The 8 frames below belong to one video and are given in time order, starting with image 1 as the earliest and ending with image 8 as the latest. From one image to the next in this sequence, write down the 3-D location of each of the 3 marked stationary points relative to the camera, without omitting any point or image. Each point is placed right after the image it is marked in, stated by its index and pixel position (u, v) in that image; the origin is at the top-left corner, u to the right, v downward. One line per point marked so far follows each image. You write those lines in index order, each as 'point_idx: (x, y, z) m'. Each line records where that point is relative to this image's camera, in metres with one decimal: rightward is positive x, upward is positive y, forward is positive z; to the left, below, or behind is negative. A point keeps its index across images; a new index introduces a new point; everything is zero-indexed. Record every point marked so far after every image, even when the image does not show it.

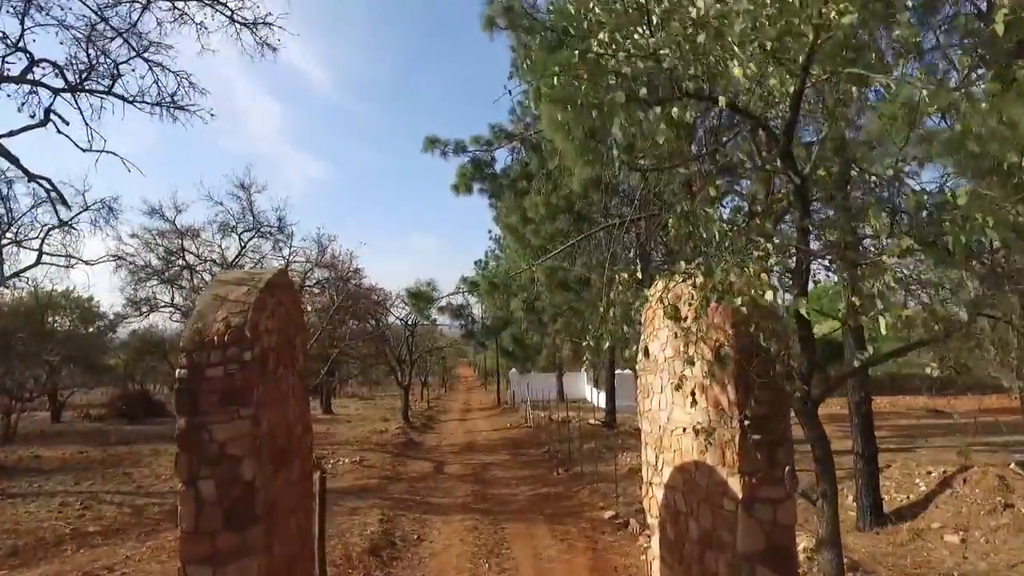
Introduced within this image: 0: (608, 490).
0: (+1.2, -2.5, +8.9) m
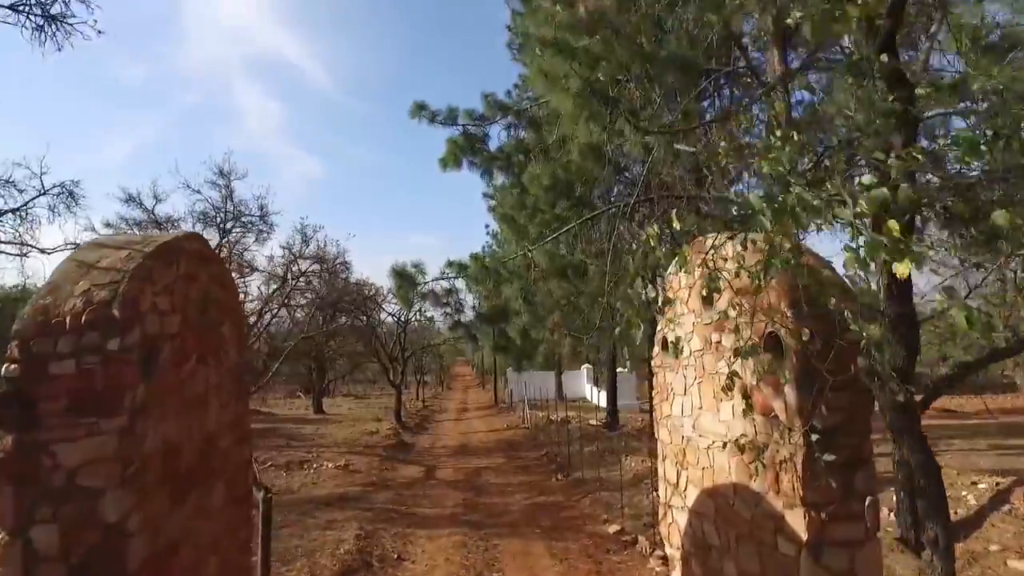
0: (+1.2, -2.4, +8.1) m
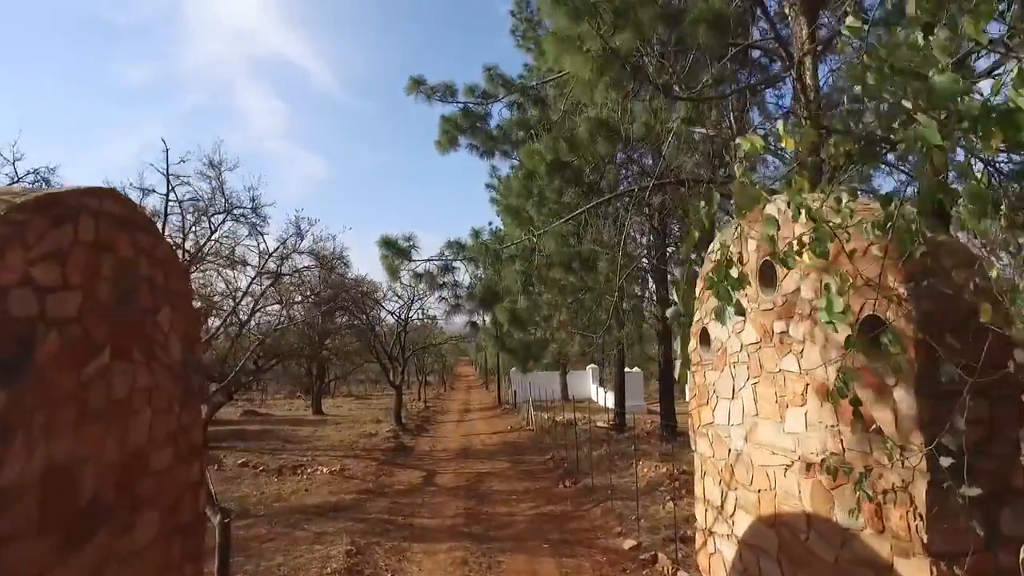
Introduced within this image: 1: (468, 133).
0: (+1.2, -2.3, +7.5) m
1: (-0.5, +1.8, +8.6) m
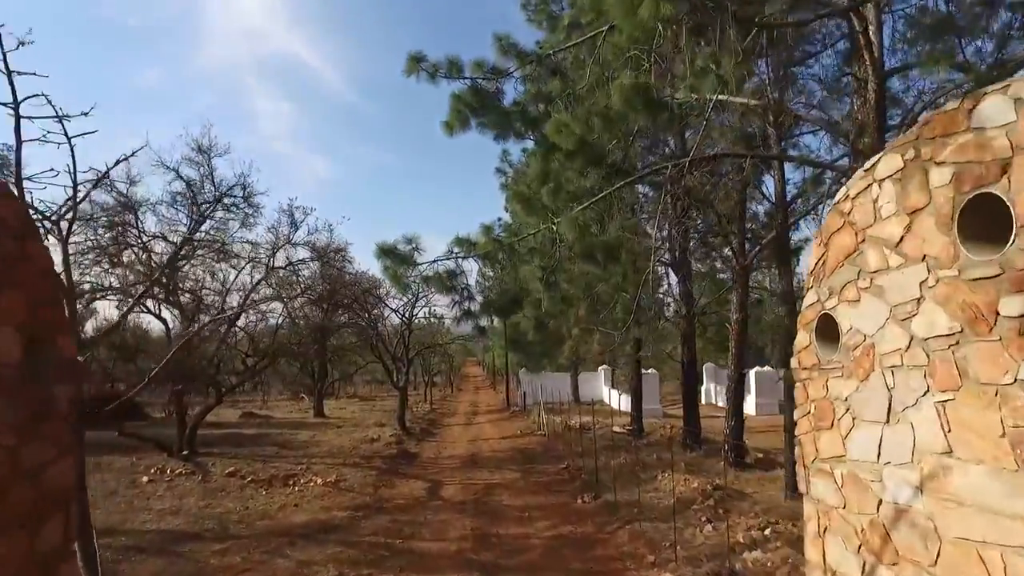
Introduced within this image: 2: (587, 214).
0: (+1.3, -2.2, +6.6) m
1: (-0.4, +1.9, +7.7) m
2: (+0.7, +0.7, +7.0) m
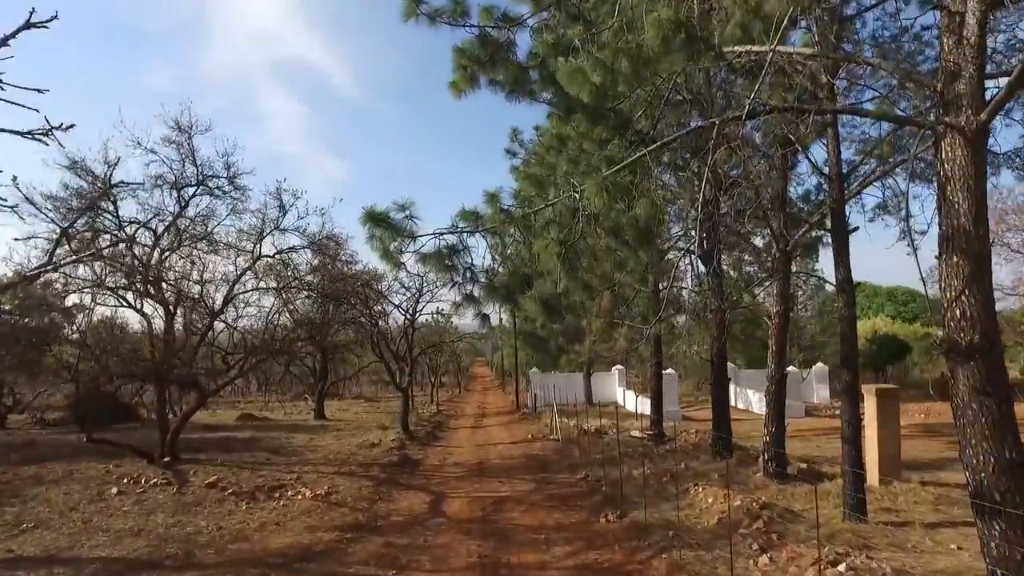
0: (+1.4, -2.1, +5.4) m
1: (-0.2, +2.1, +6.6) m
2: (+0.8, +0.9, +5.9) m
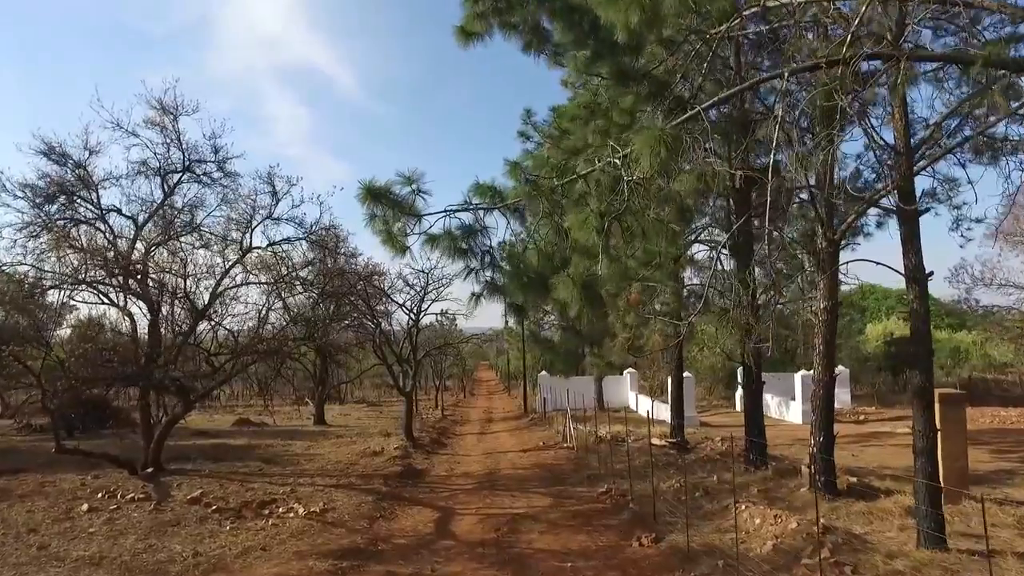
0: (+1.6, -2.0, +4.5) m
1: (-0.1, +2.2, +5.6) m
2: (+1.0, +1.0, +4.9) m
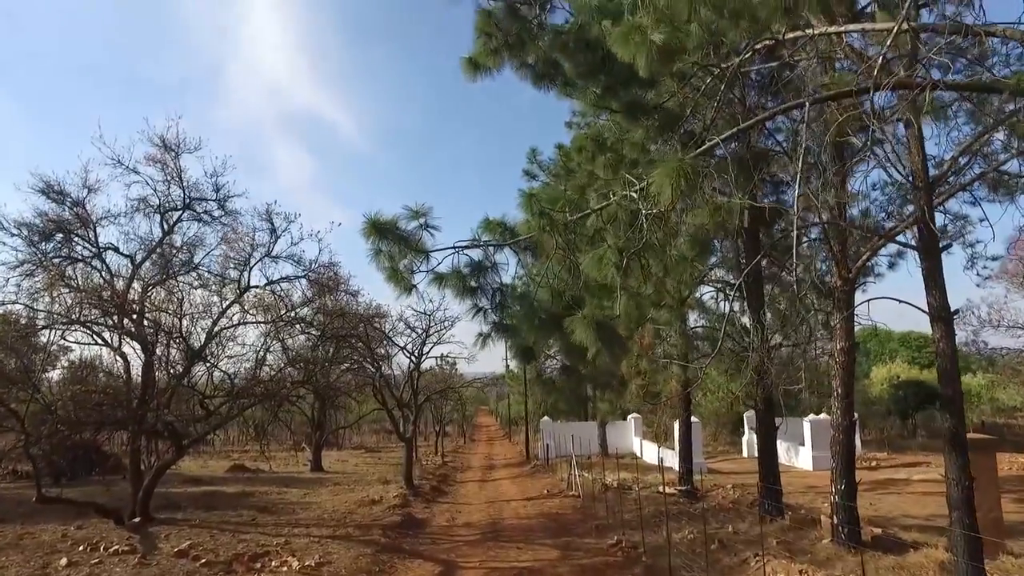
0: (+1.7, -2.2, +4.1) m
1: (0.0, +1.9, +5.5) m
2: (+1.1, +0.7, +4.7) m
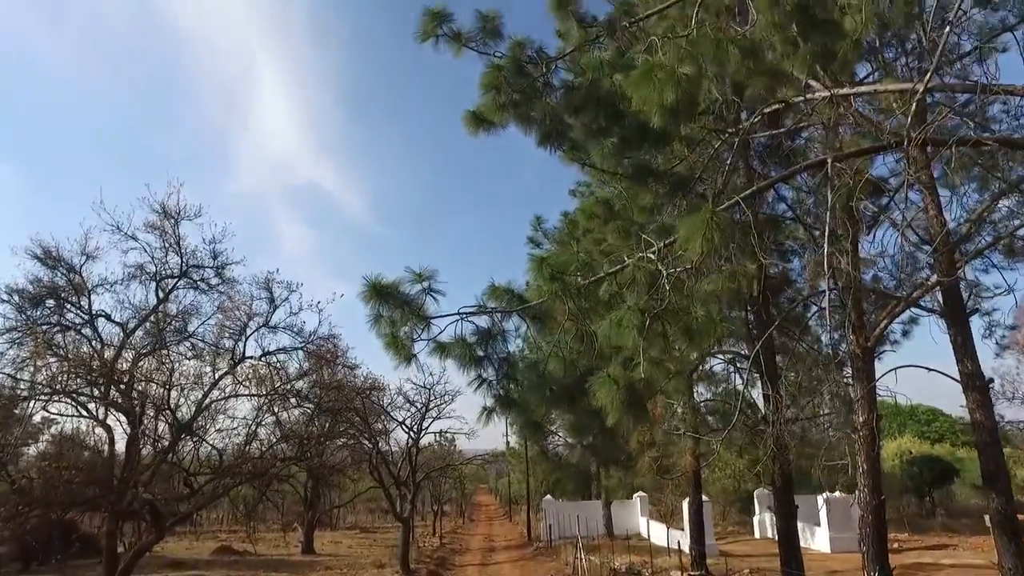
0: (+1.7, -2.5, +3.5) m
1: (+0.1, +1.4, +5.3) m
2: (+1.1, +0.3, +4.4) m
